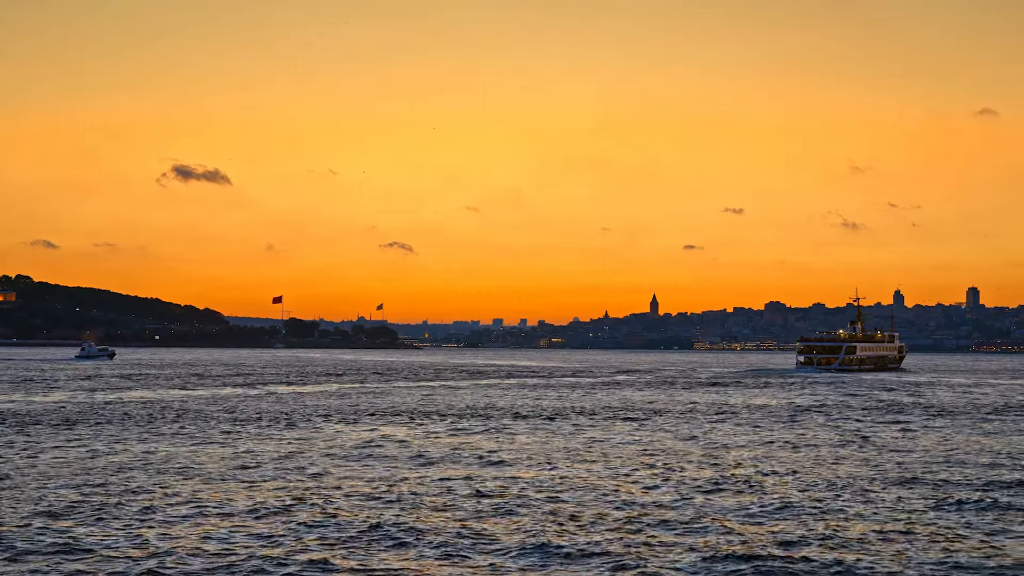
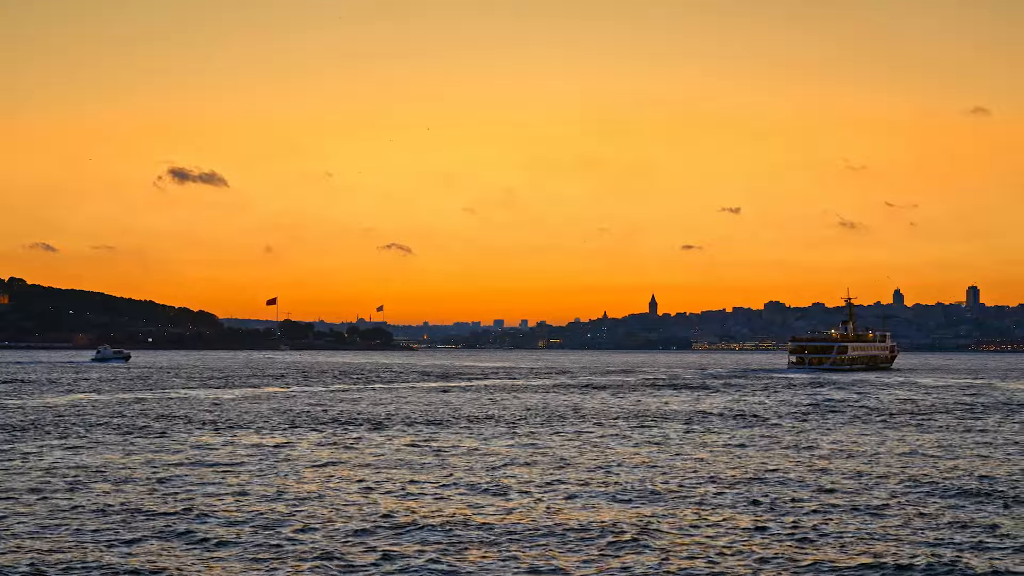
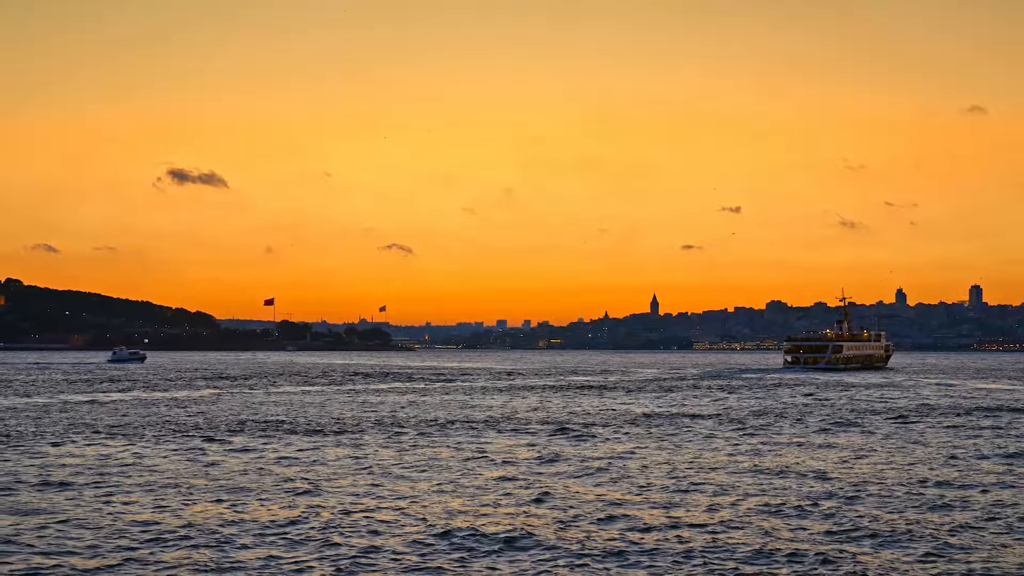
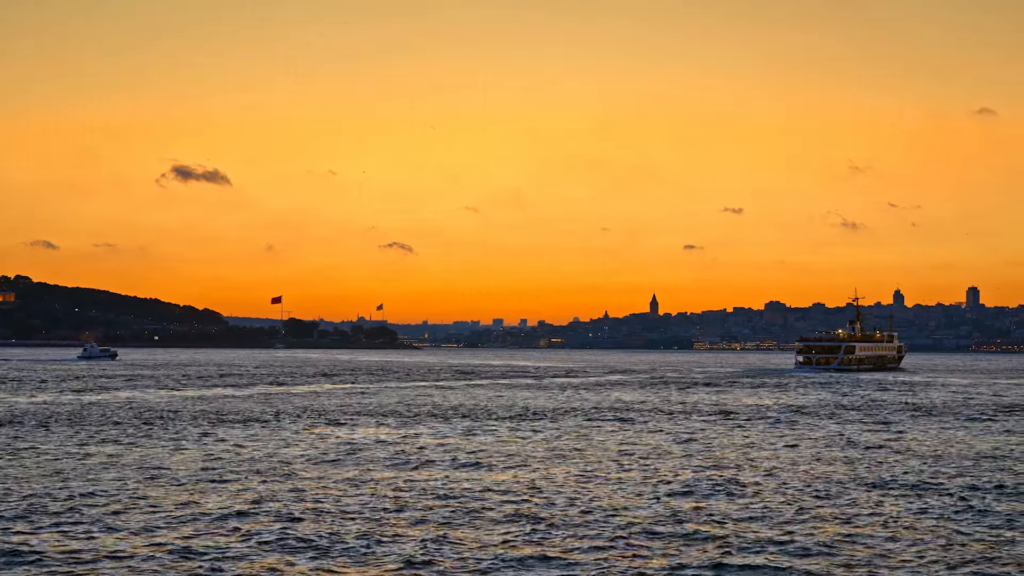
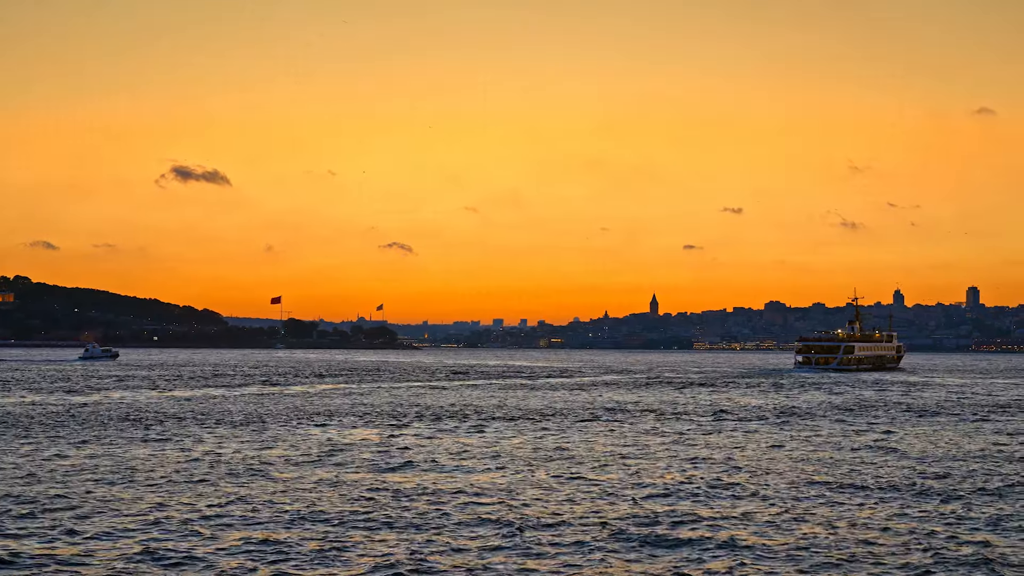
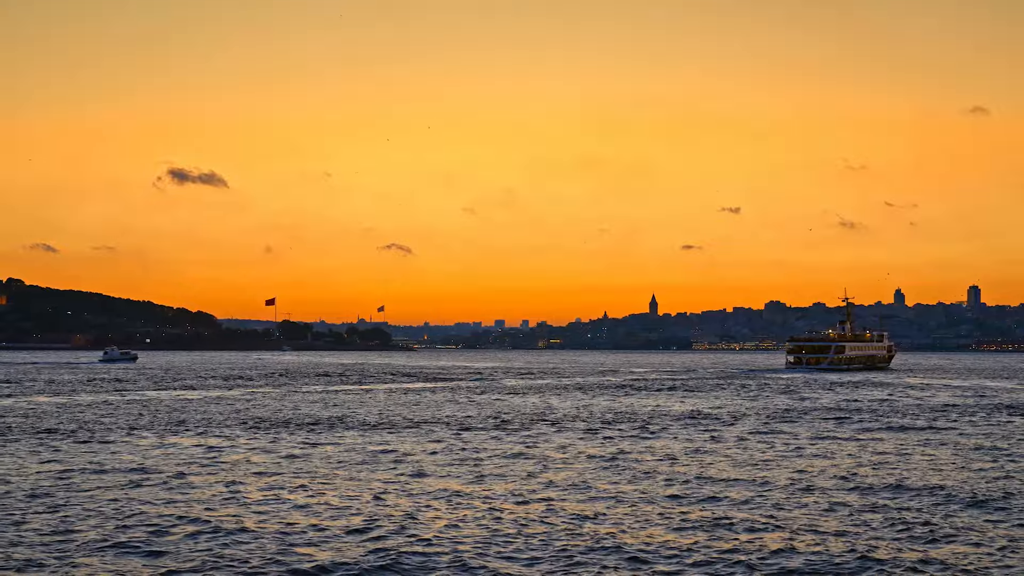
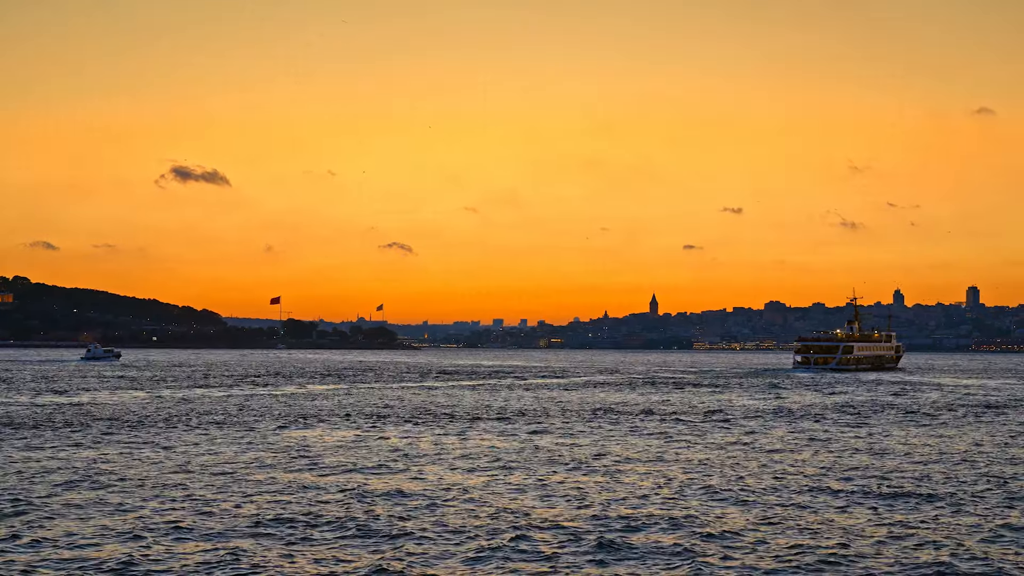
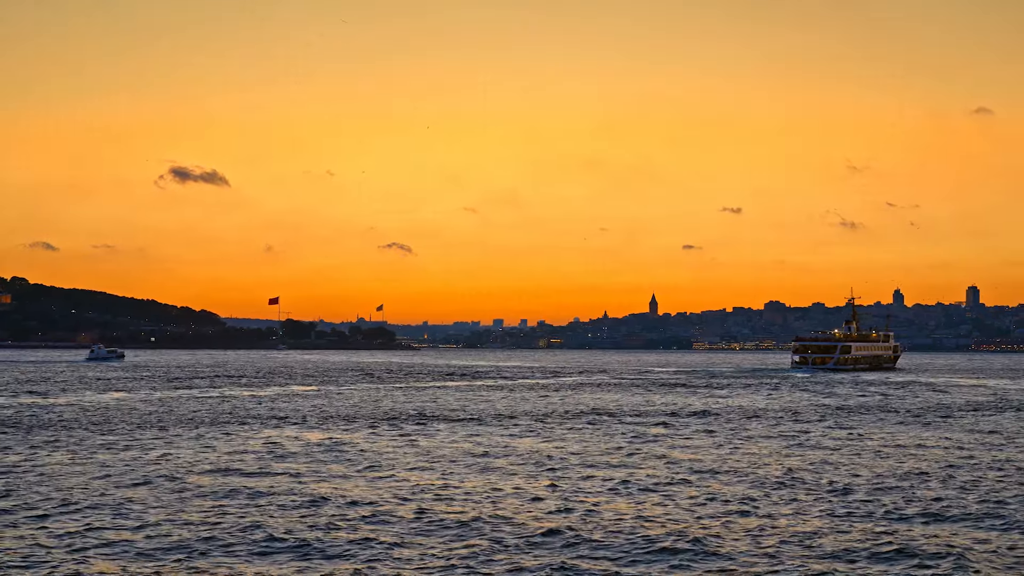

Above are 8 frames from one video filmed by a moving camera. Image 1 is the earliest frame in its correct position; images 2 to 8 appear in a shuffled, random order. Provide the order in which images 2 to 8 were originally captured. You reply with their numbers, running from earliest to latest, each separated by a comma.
4, 5, 7, 8, 2, 6, 3
